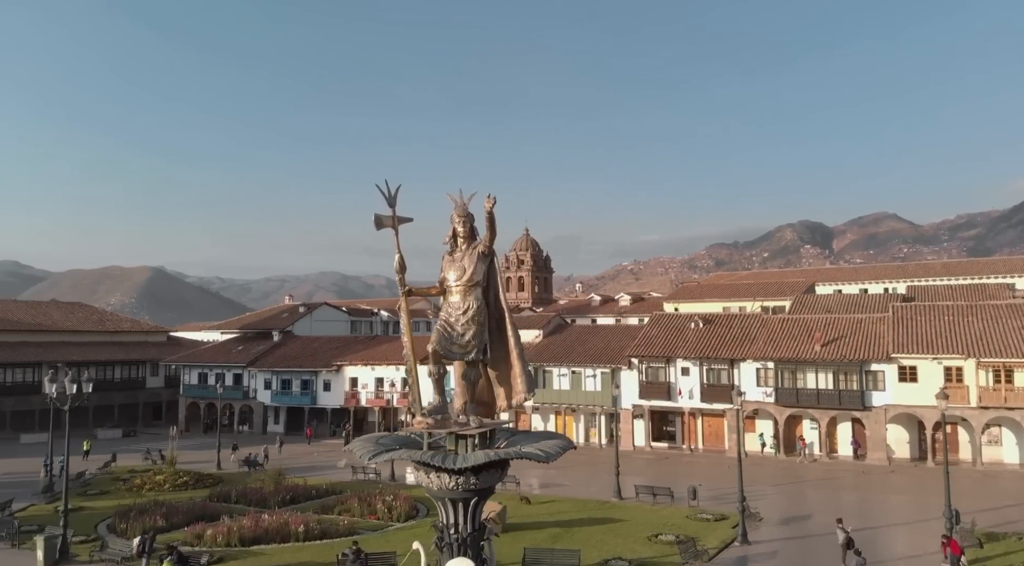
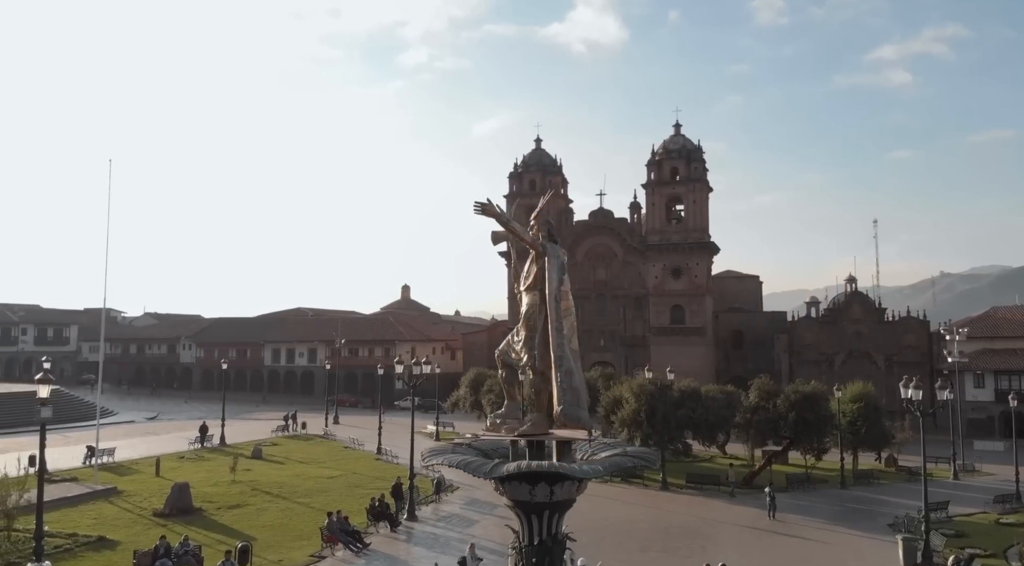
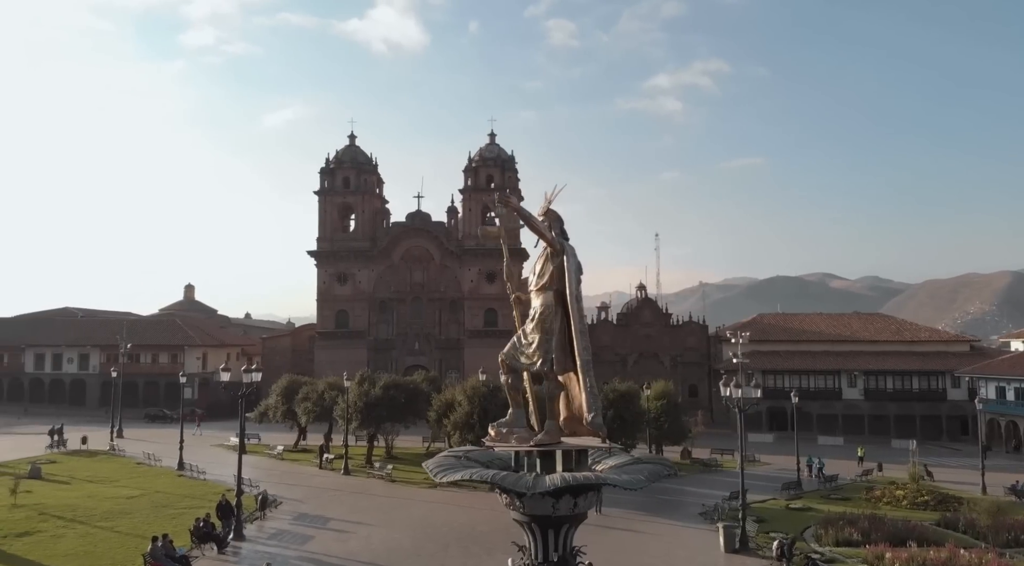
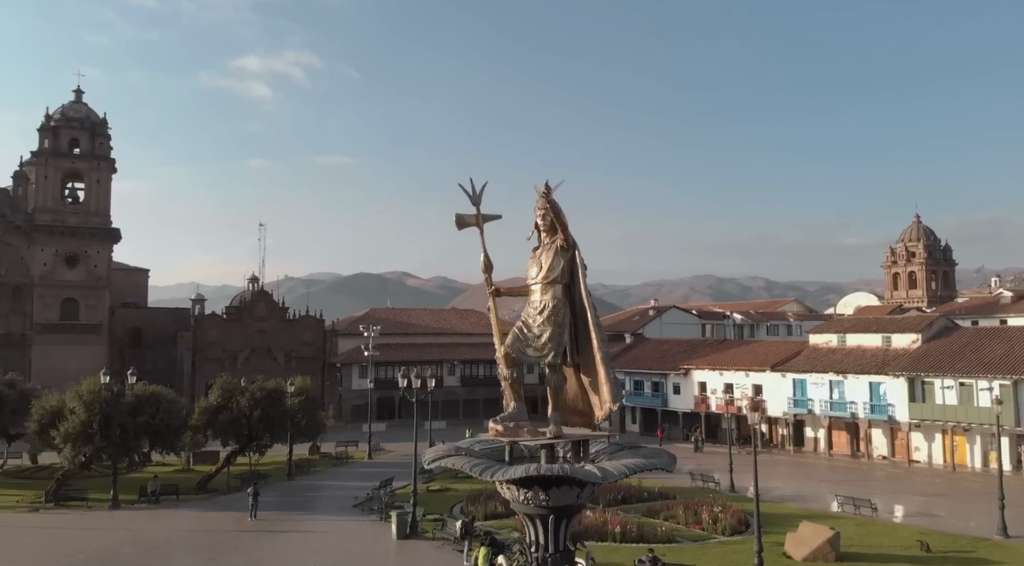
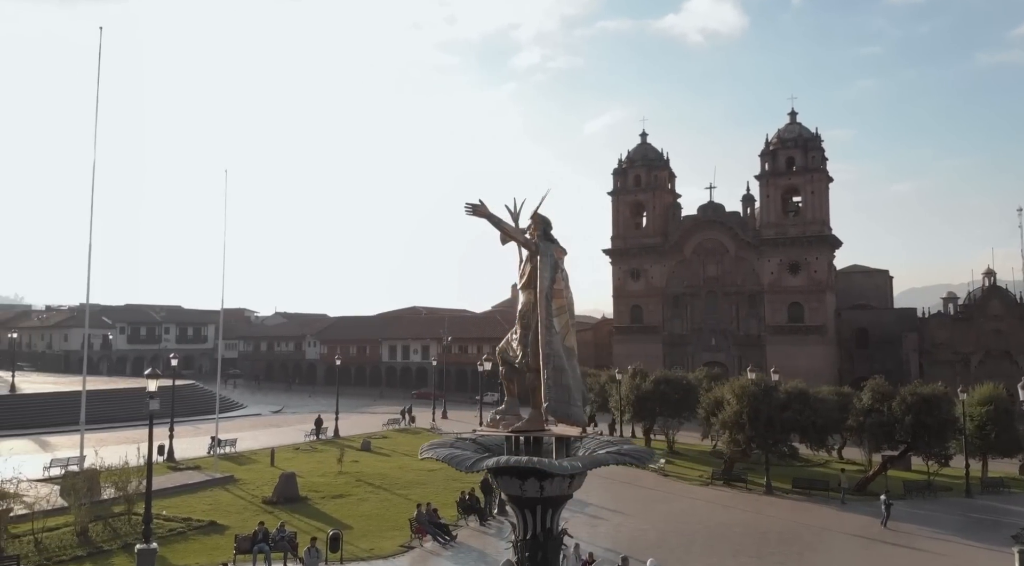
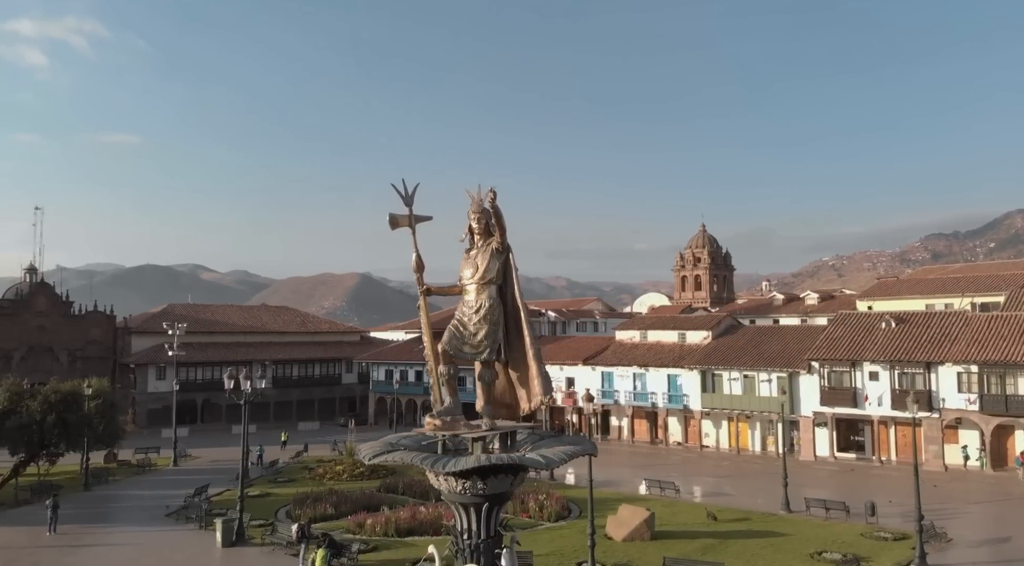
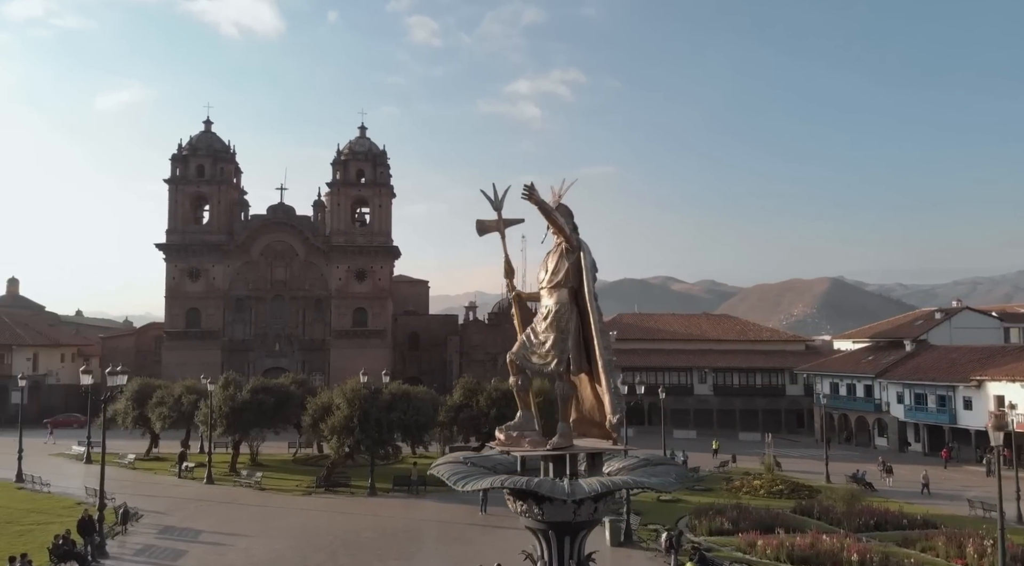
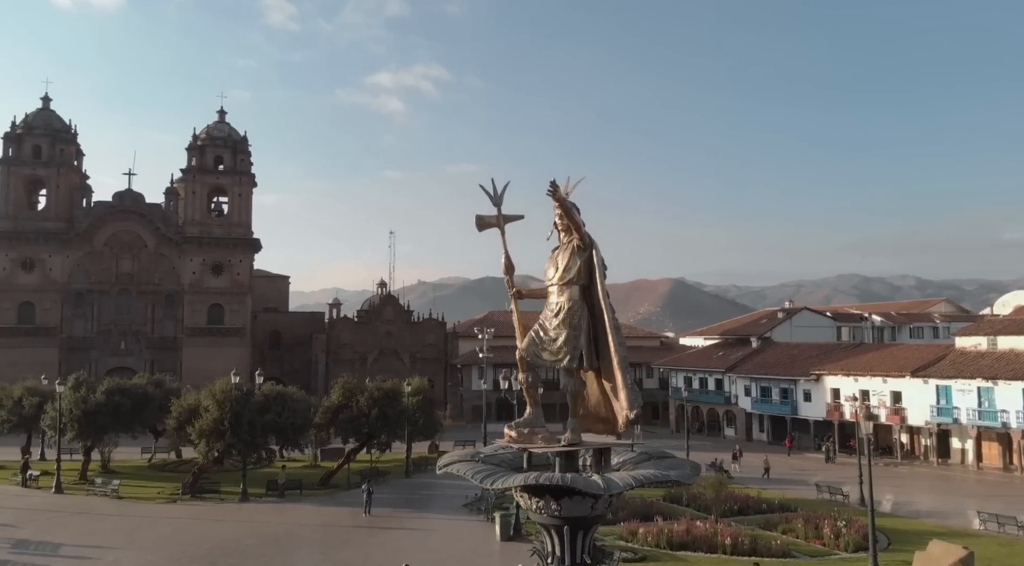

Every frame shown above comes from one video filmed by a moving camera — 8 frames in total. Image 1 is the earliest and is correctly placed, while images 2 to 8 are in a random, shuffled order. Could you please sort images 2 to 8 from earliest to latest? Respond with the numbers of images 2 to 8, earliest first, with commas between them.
6, 4, 8, 7, 3, 2, 5
